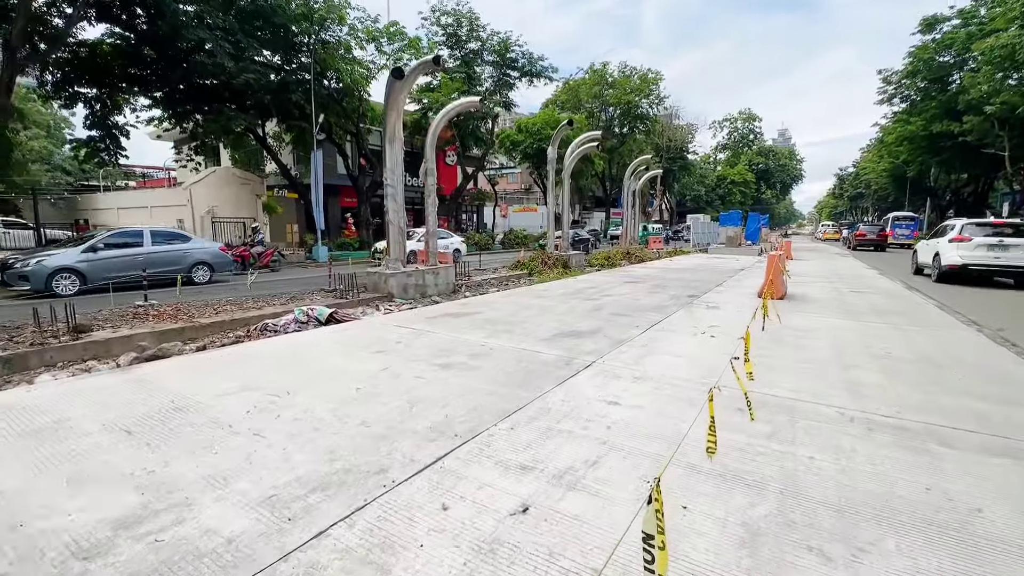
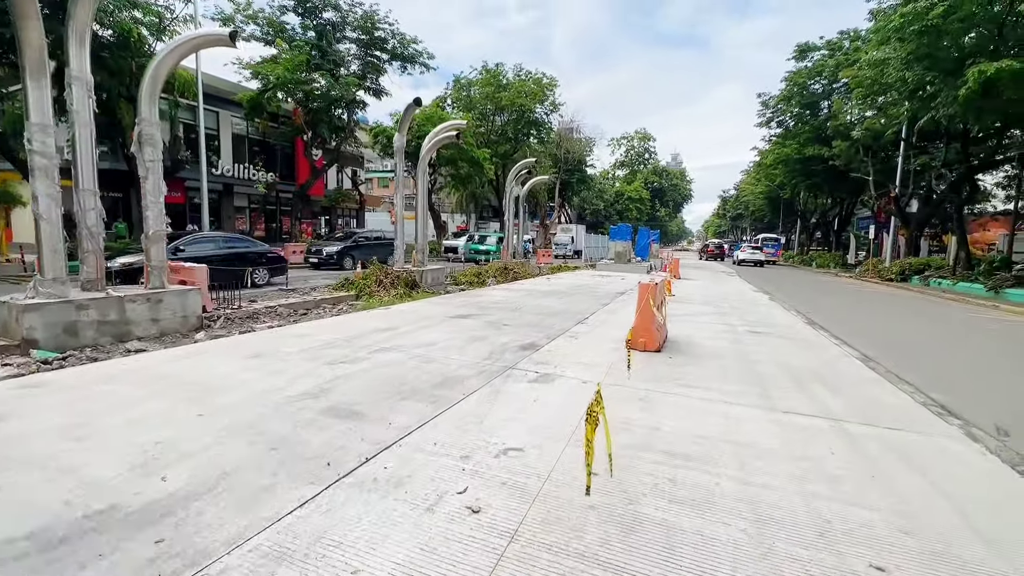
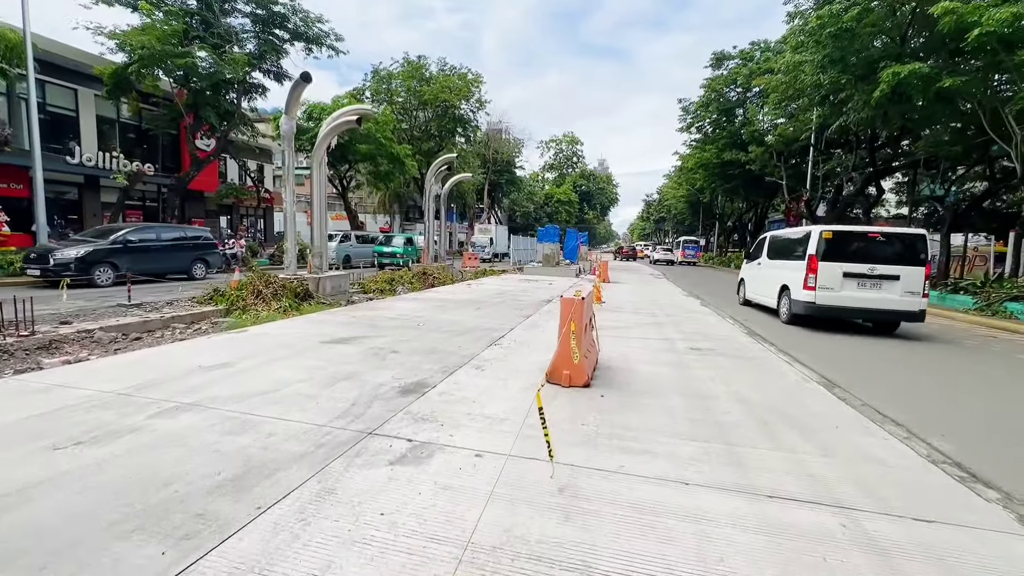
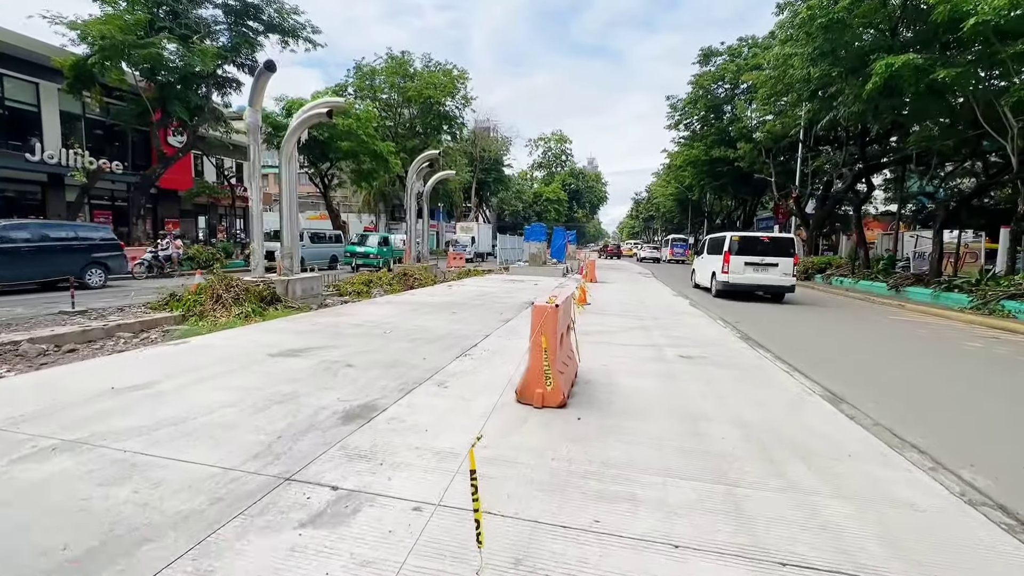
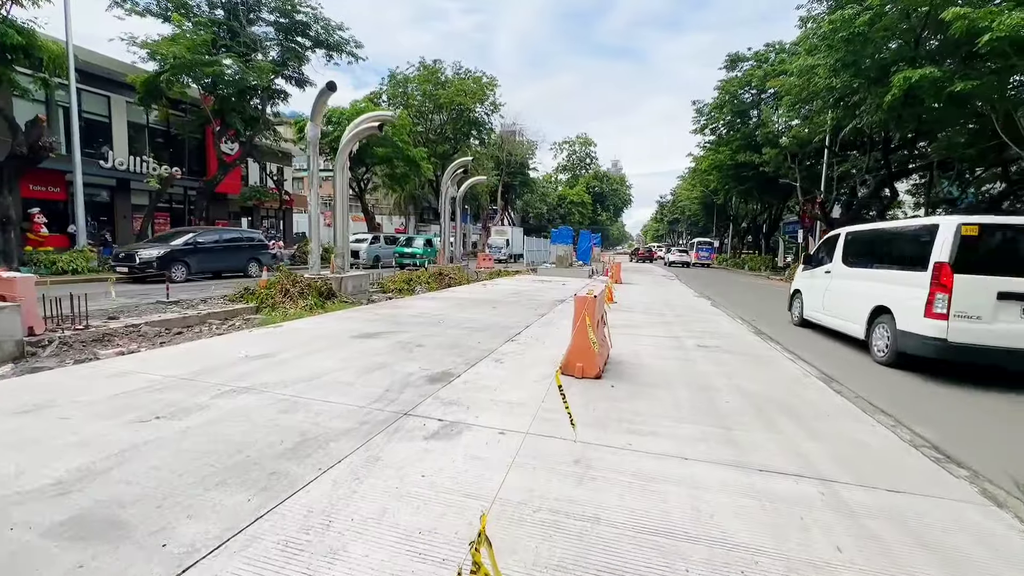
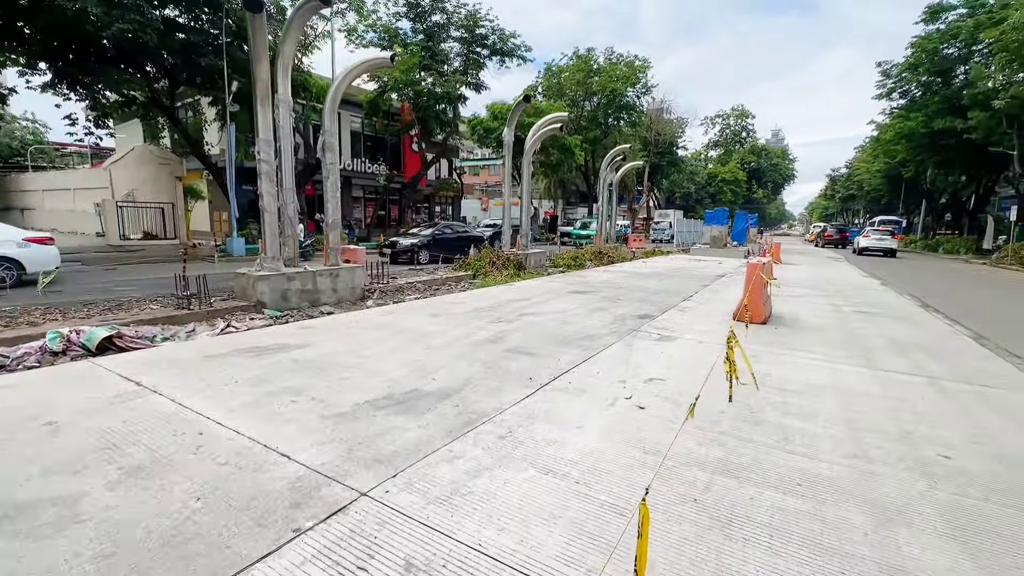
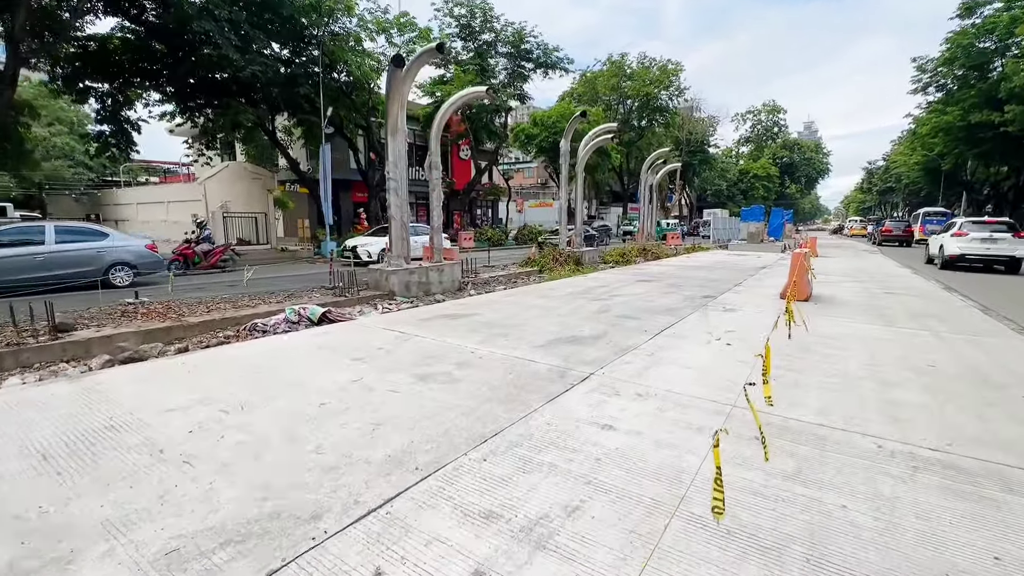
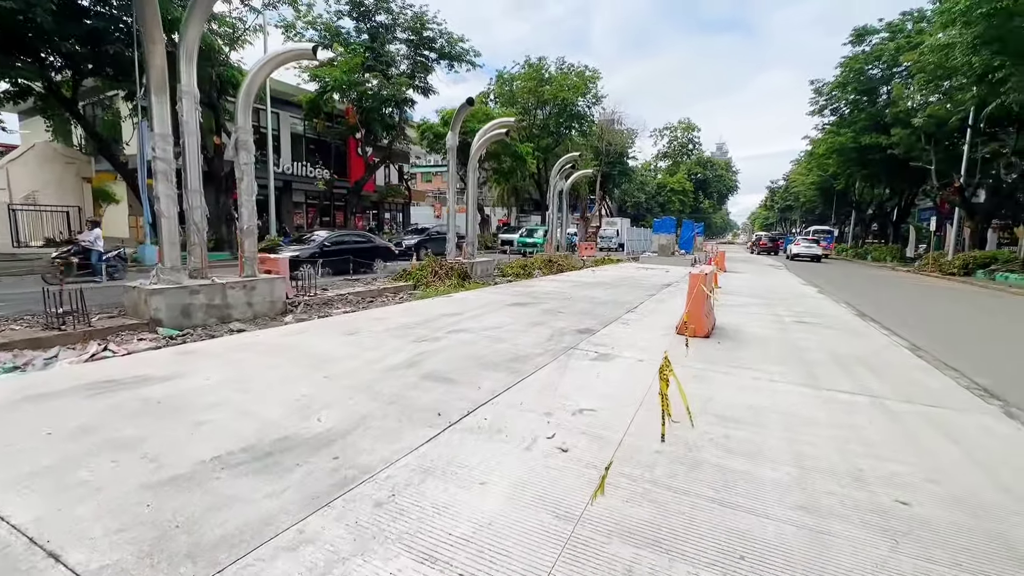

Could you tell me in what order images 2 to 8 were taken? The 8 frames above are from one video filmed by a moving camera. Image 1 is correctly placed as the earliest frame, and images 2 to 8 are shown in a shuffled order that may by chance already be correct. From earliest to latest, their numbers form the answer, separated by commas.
7, 6, 8, 2, 5, 3, 4
